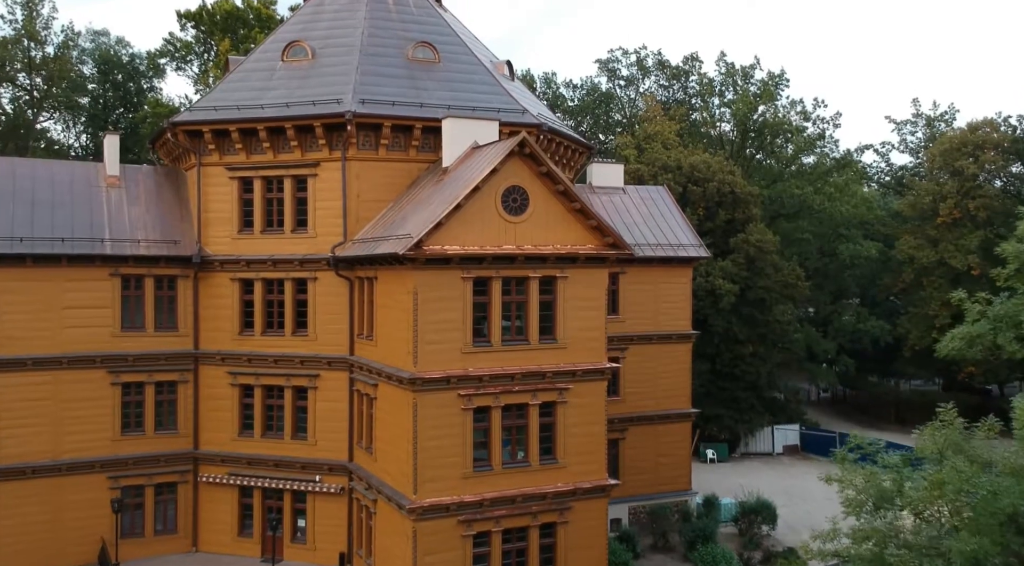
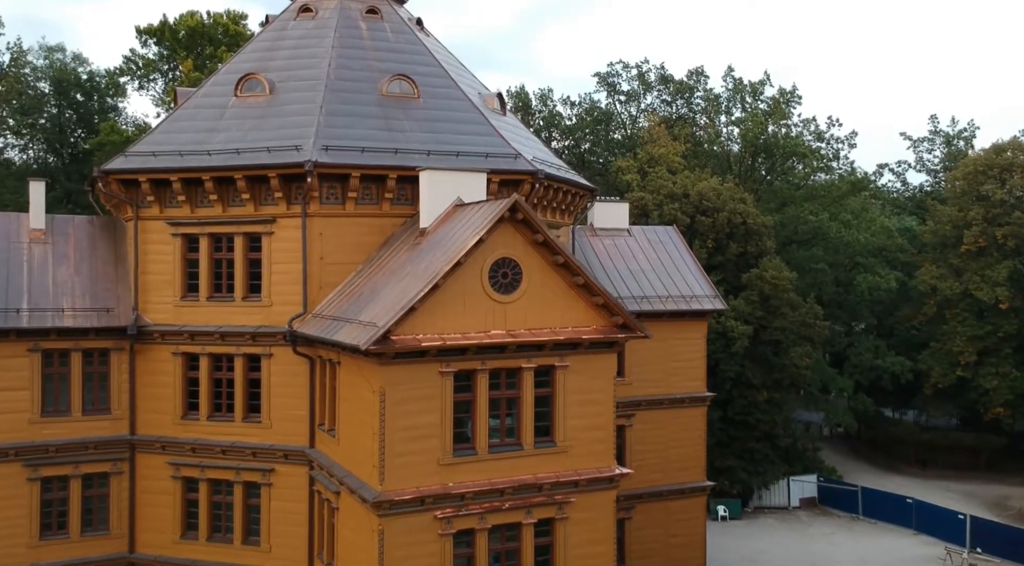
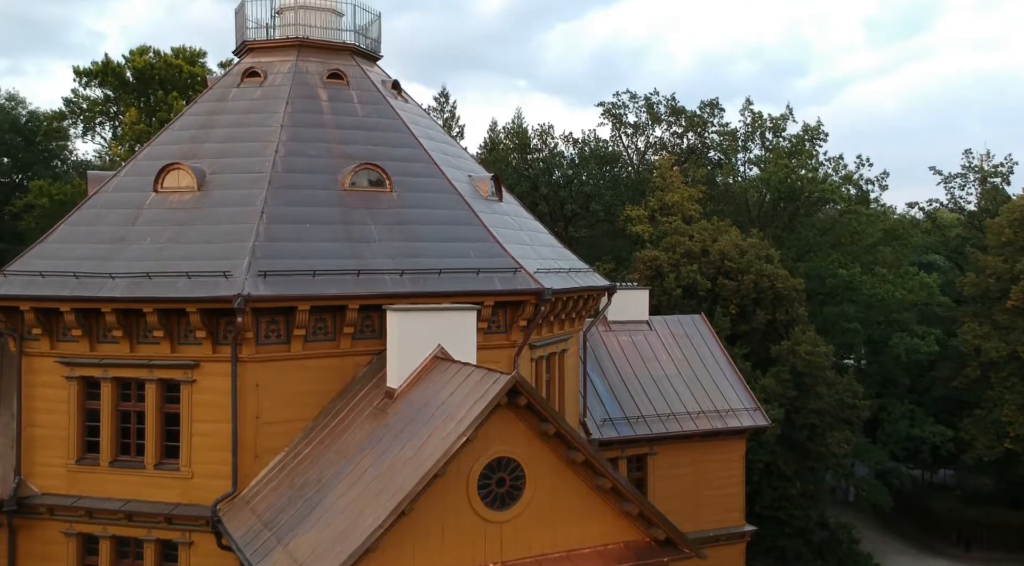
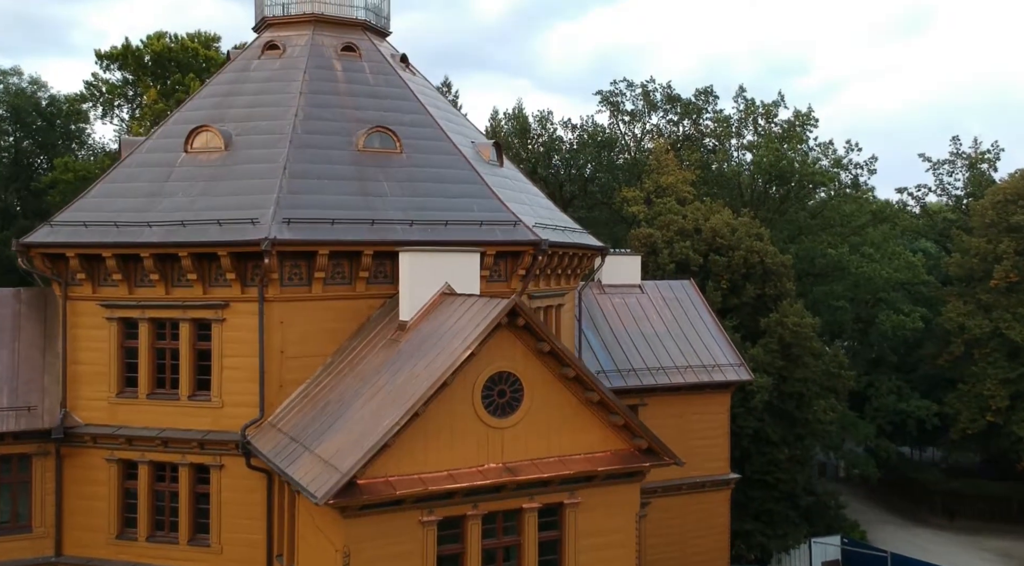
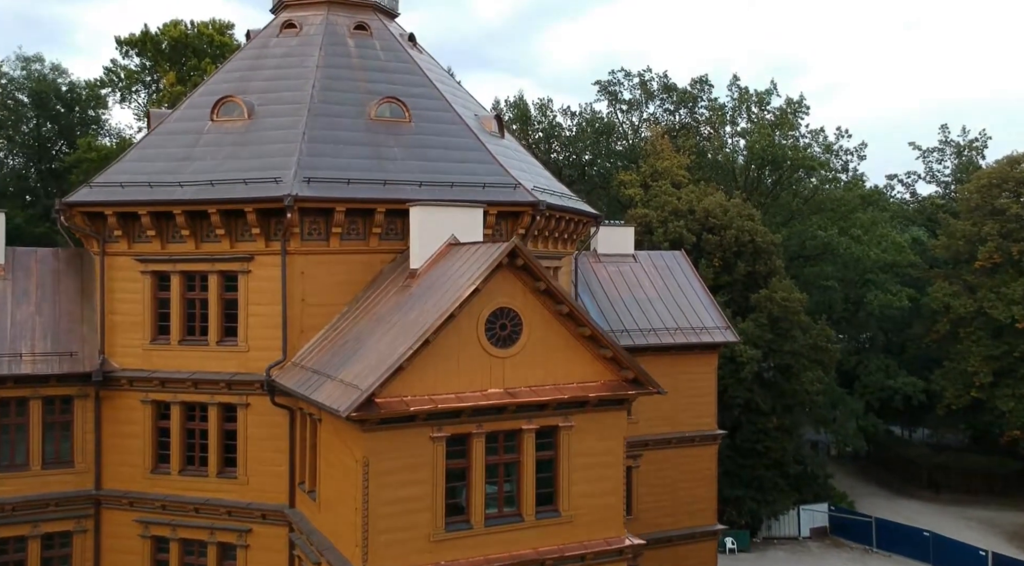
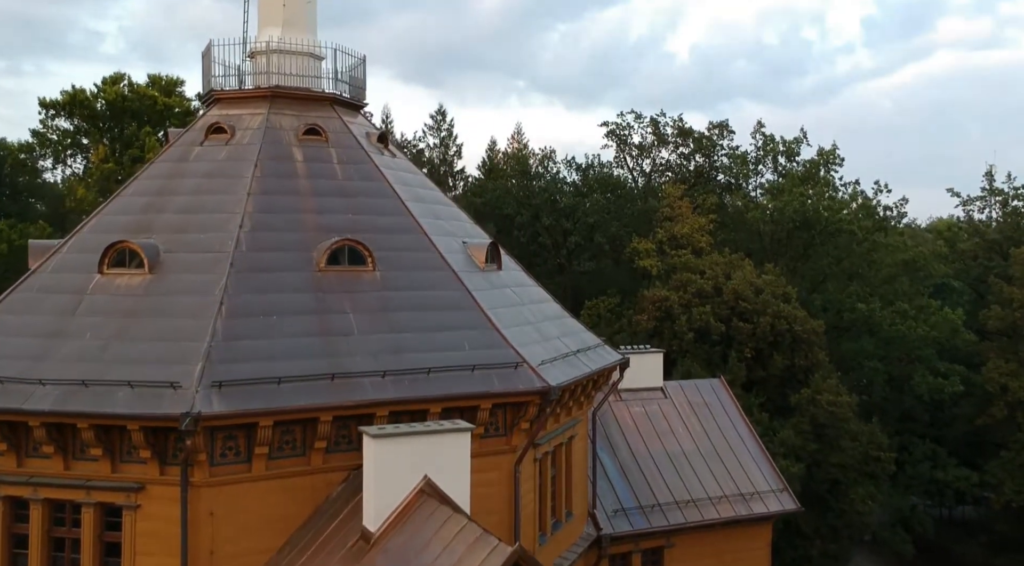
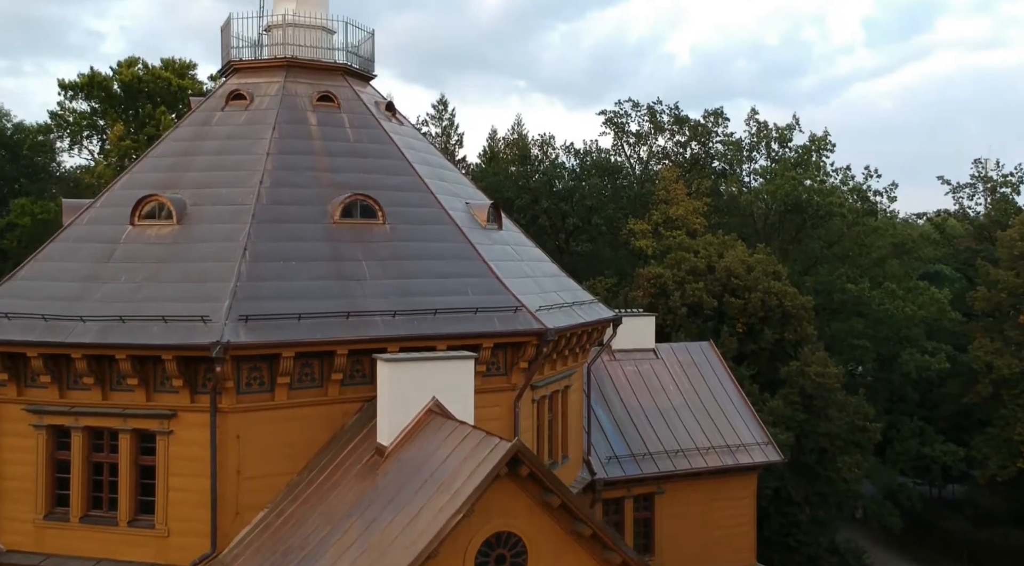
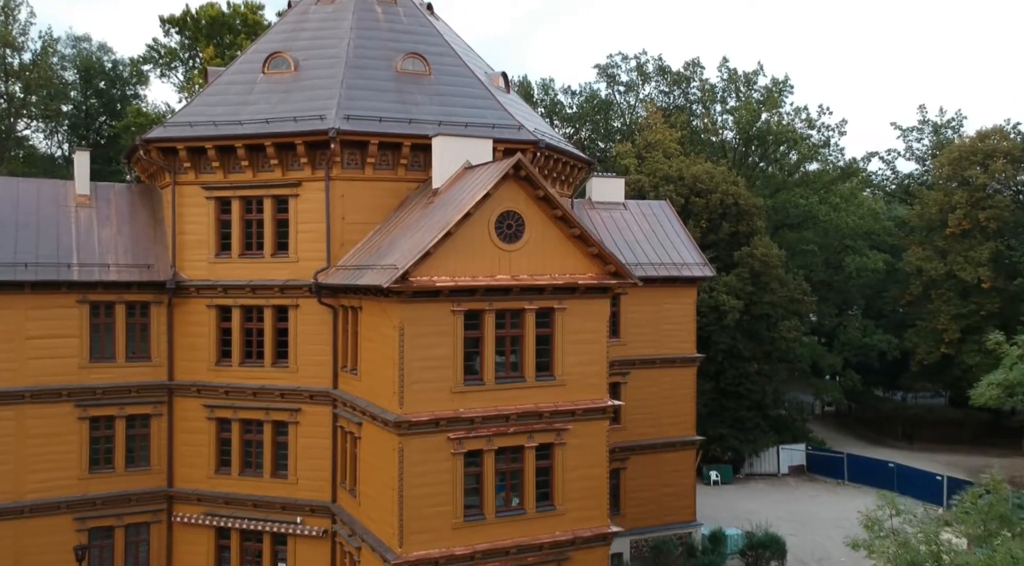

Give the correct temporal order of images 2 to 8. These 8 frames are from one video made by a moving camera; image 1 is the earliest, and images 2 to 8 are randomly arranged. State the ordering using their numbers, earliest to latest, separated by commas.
8, 2, 5, 4, 3, 7, 6
